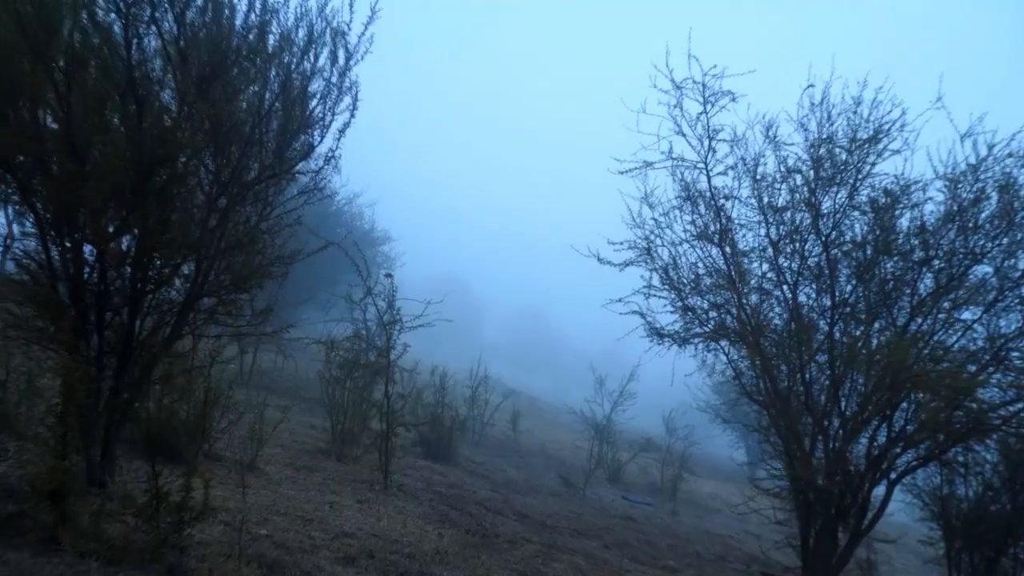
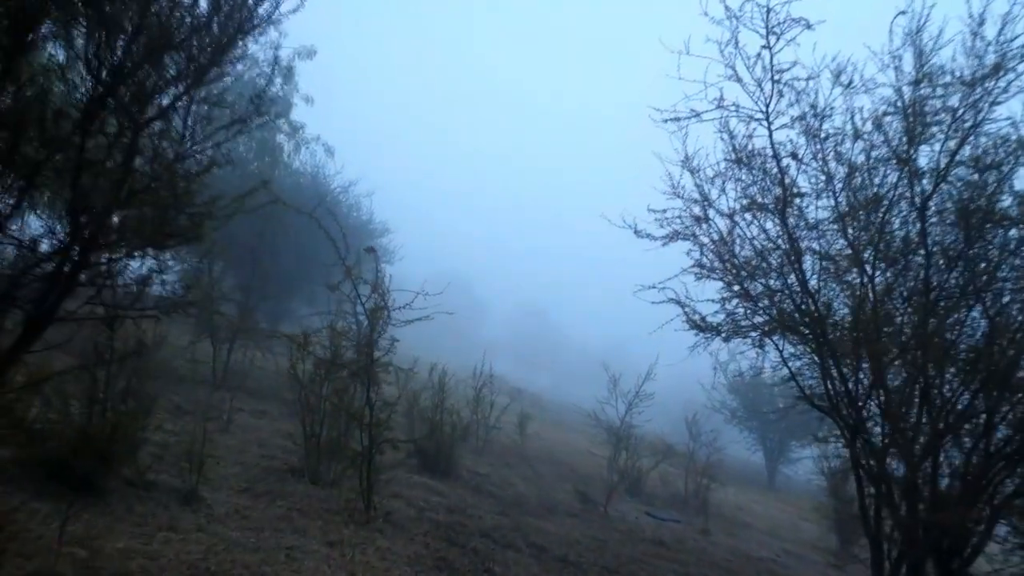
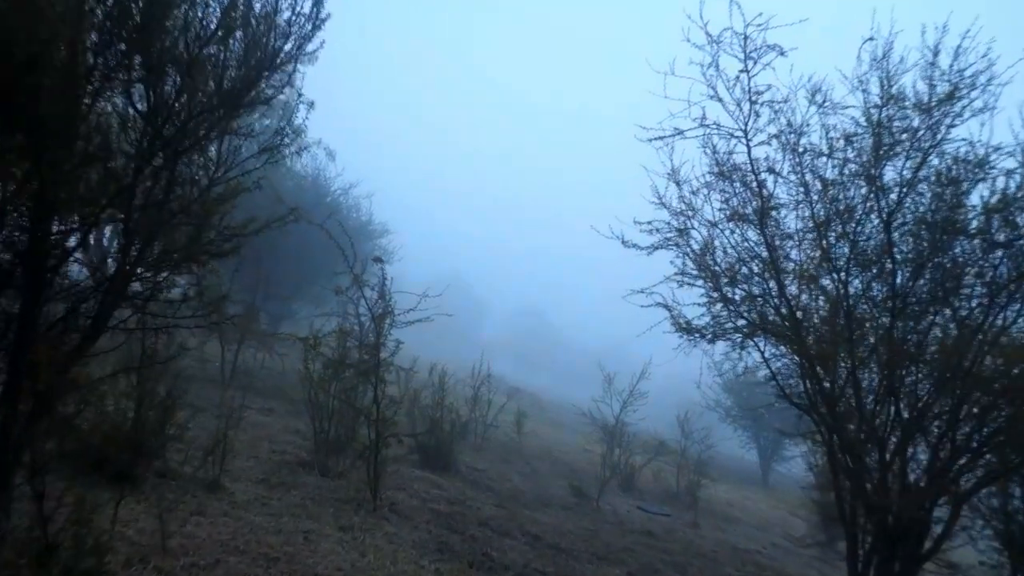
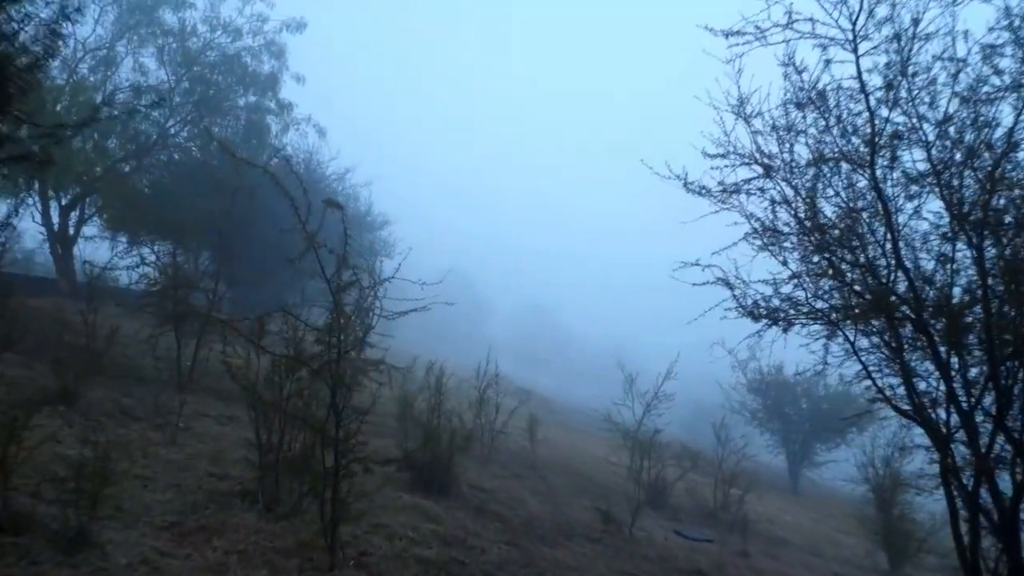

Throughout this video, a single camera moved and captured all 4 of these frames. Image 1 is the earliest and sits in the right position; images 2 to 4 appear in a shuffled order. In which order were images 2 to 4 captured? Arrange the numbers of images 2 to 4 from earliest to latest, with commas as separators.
3, 2, 4
